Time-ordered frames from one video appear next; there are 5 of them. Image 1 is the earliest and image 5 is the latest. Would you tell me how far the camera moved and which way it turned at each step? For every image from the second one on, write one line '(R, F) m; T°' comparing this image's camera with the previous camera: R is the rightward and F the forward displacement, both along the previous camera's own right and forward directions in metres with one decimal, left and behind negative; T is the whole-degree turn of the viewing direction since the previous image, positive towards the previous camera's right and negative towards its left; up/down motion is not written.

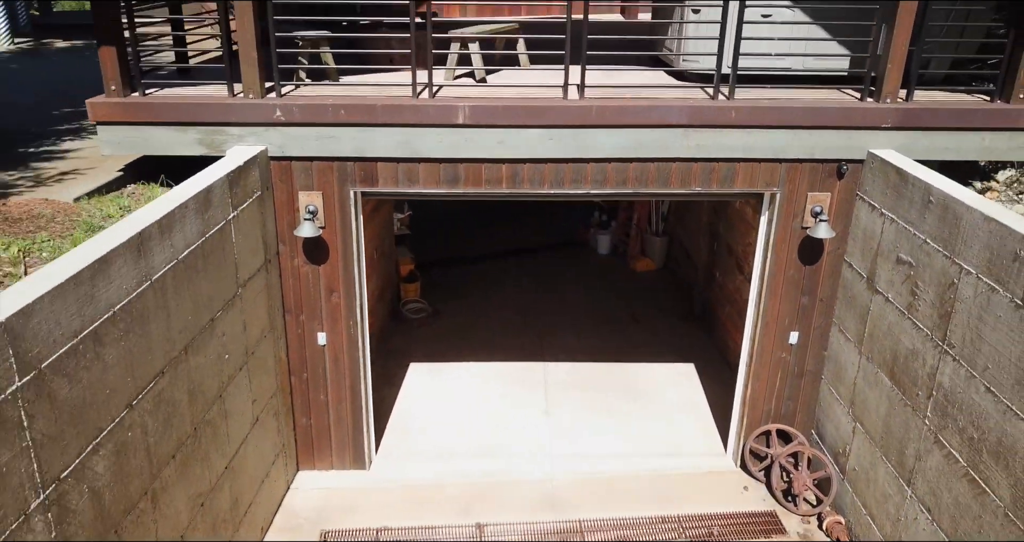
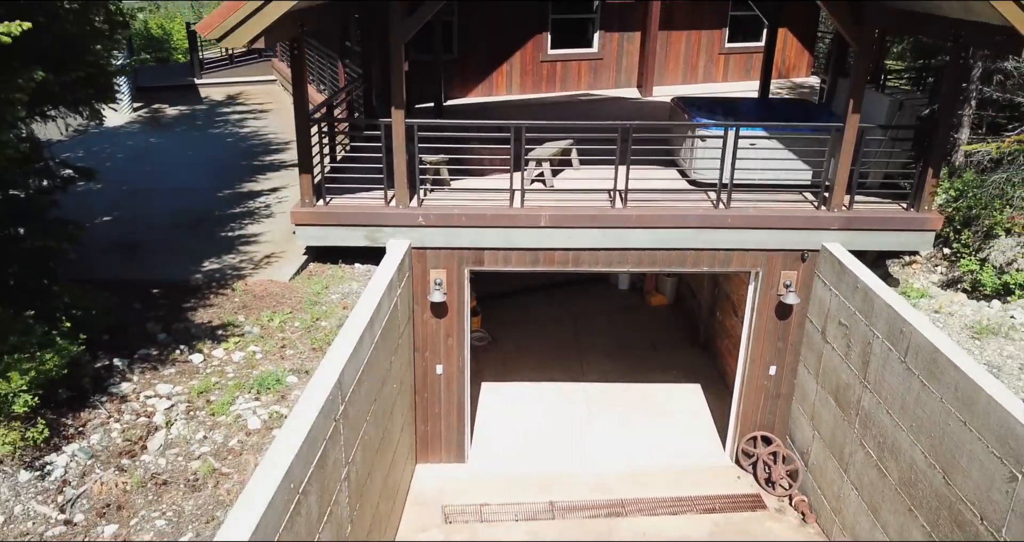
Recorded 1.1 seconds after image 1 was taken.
(-1.6, -2.5) m; 0°
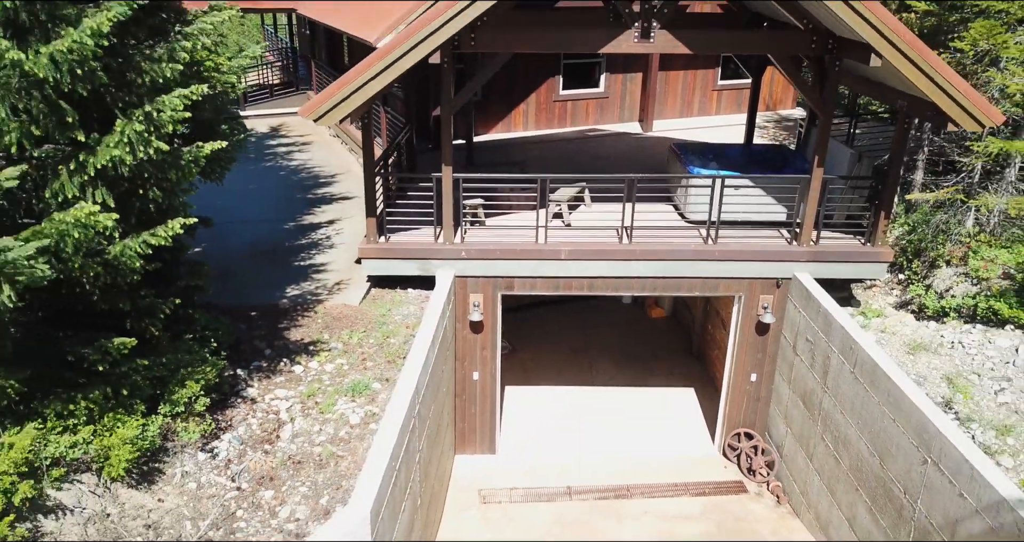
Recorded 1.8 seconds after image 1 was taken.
(-0.7, -1.7) m; 0°
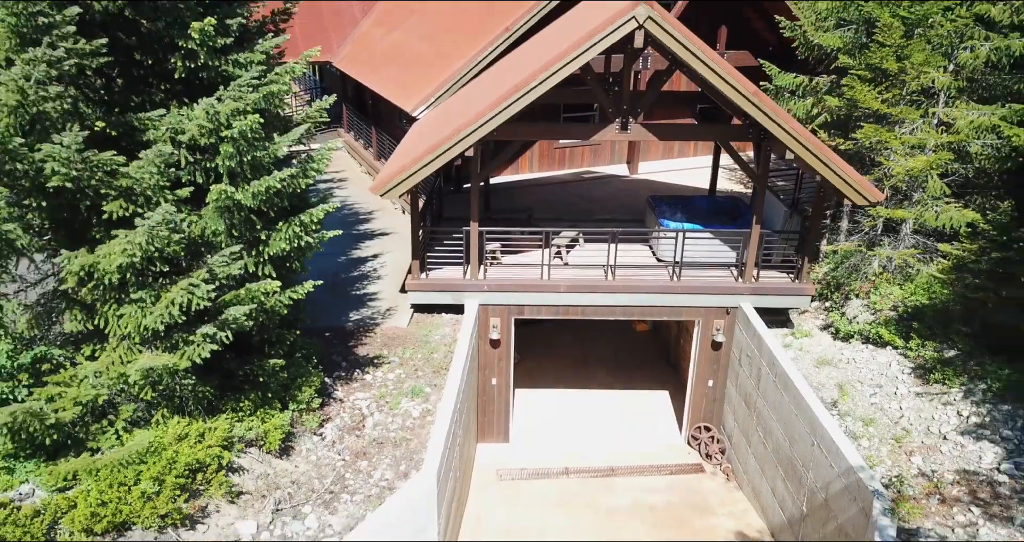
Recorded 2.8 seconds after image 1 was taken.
(-0.5, -2.9) m; 0°
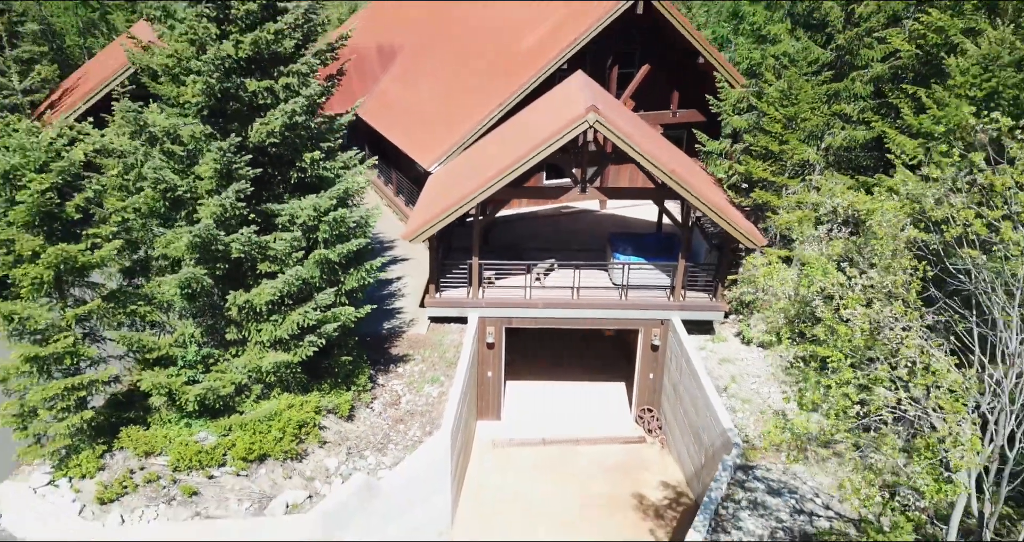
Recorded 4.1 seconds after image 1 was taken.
(+0.4, -4.4) m; 0°
